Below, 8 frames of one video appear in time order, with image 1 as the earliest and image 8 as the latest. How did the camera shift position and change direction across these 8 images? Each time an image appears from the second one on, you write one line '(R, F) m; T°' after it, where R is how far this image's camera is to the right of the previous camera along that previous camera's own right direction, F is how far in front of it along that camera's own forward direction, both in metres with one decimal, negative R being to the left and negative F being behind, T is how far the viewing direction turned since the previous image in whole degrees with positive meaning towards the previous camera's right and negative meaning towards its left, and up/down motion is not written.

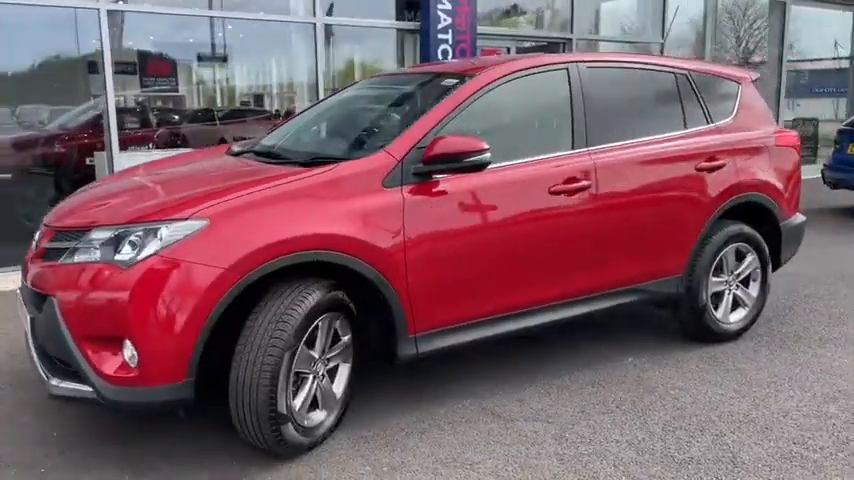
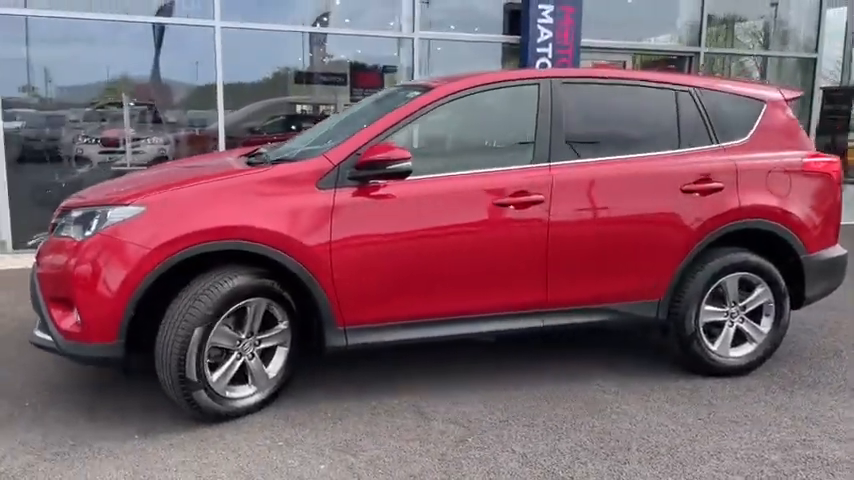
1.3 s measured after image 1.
(+1.3, 0.0) m; -16°
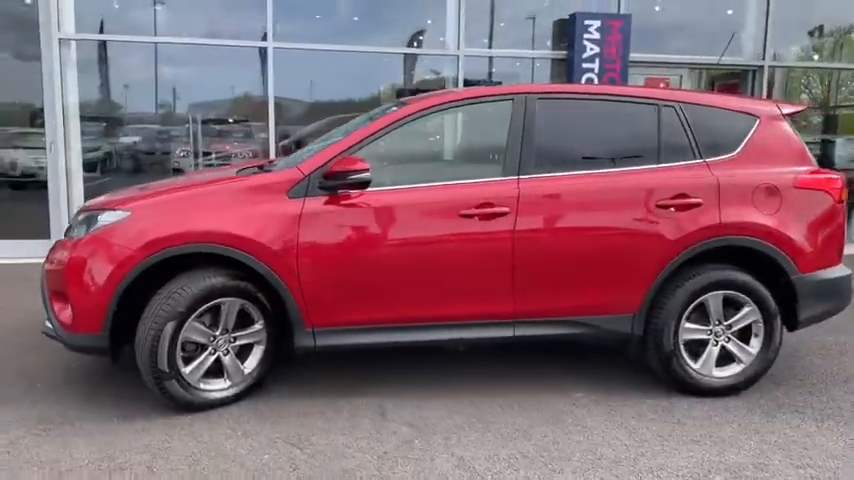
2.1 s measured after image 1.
(+0.7, -0.1) m; -8°
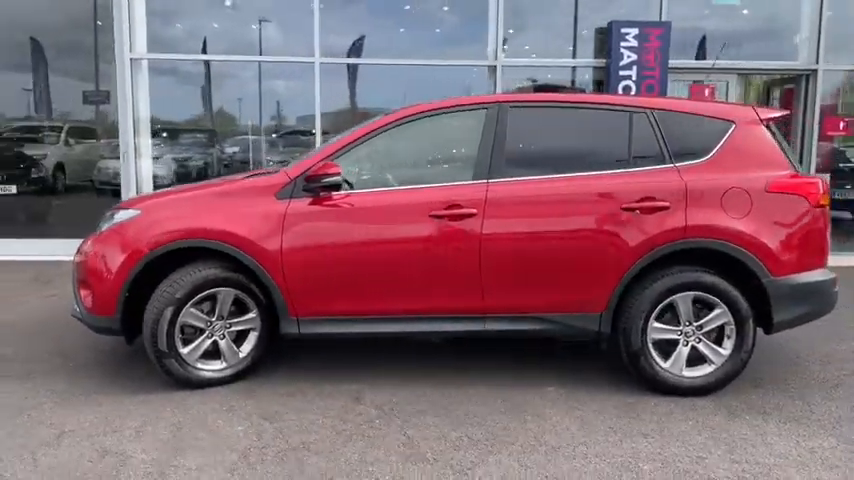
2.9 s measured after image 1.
(+0.7, -0.3) m; -8°
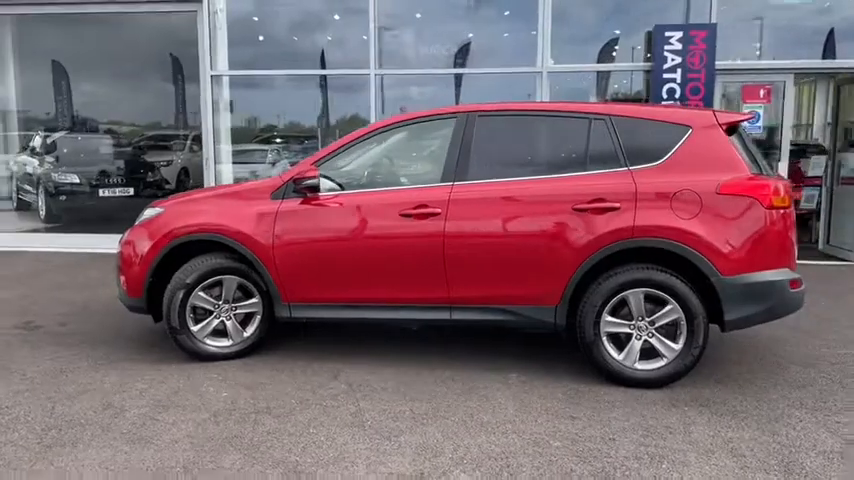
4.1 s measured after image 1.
(+1.0, -0.4) m; -10°
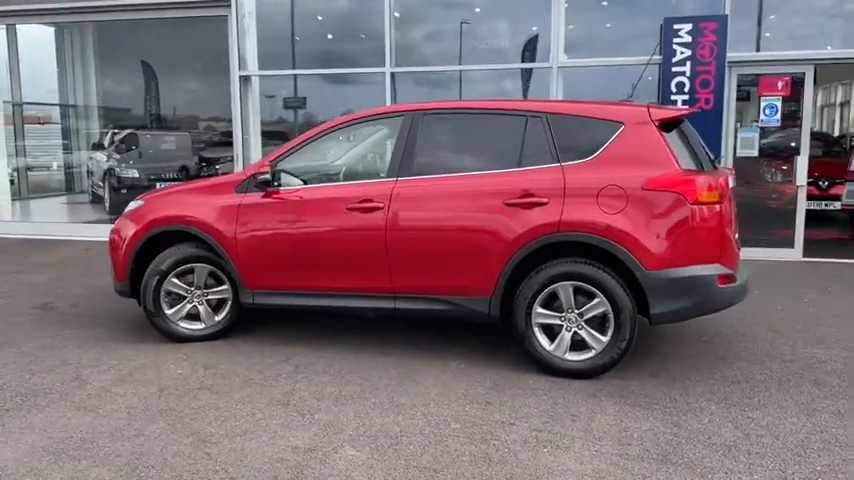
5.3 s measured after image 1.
(+1.0, -0.2) m; -7°
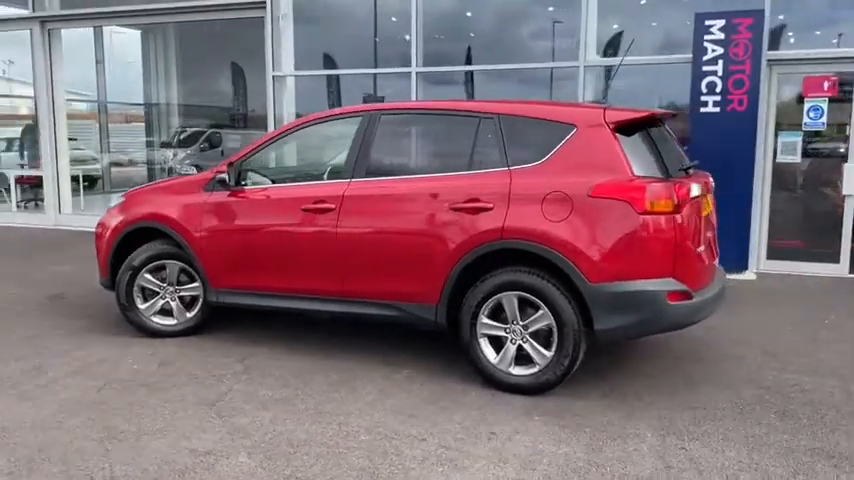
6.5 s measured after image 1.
(+0.9, +0.2) m; -7°
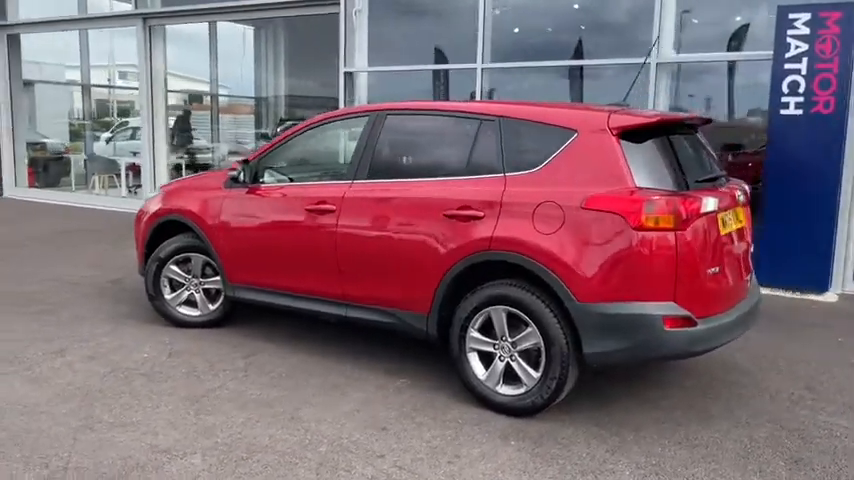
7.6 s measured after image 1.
(+0.7, +0.2) m; -9°
